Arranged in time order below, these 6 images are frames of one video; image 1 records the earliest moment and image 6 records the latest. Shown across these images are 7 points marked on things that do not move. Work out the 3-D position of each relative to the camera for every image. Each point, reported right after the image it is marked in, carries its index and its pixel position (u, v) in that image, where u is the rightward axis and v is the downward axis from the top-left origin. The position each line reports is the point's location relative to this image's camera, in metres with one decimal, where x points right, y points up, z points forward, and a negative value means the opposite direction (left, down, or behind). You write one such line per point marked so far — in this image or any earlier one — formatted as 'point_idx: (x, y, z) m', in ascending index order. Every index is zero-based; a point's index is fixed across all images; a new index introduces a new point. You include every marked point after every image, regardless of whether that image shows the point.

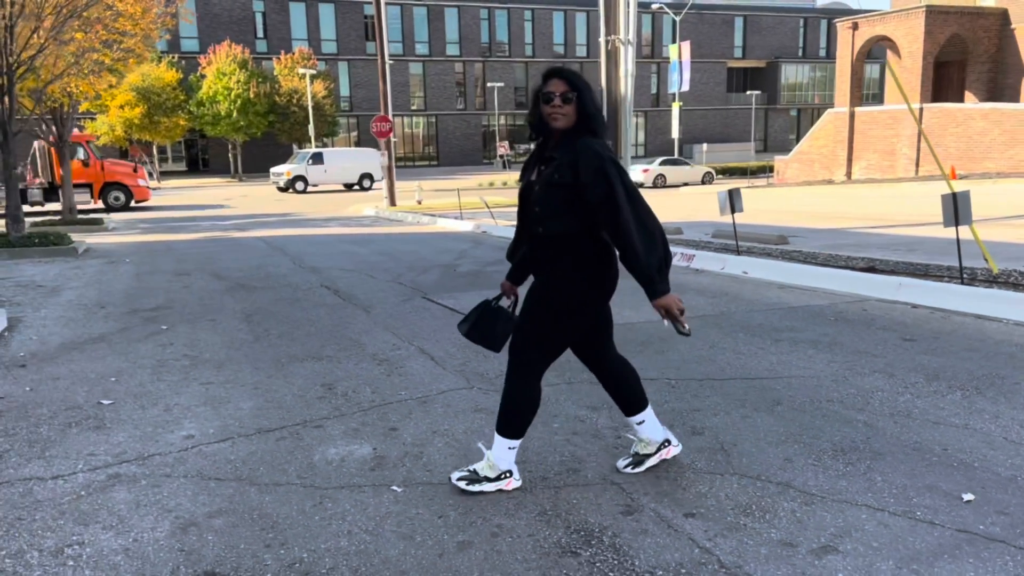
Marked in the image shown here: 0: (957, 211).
0: (+4.2, +0.7, +7.9) m
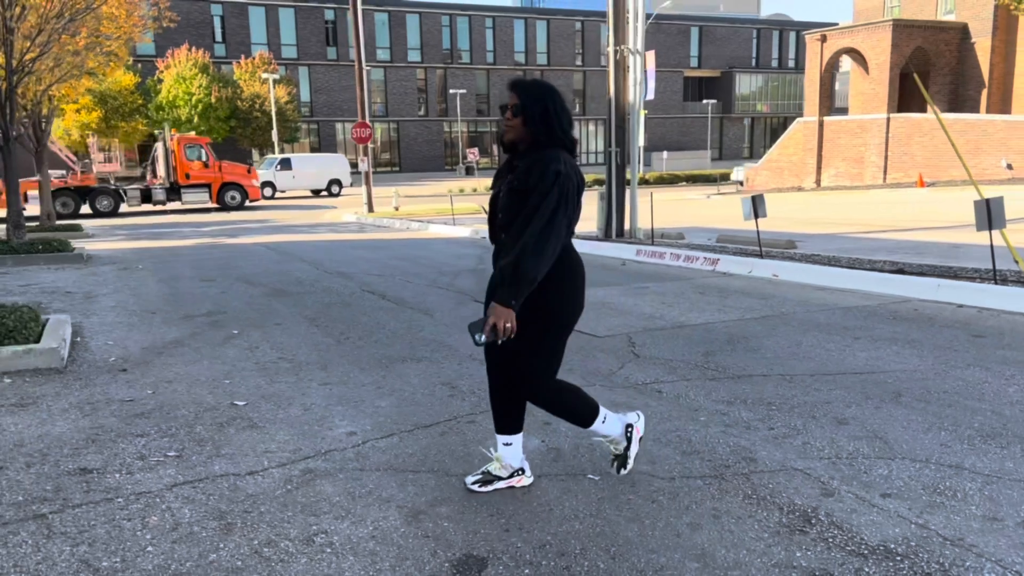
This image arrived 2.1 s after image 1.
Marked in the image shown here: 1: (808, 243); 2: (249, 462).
0: (+4.8, +0.7, +8.4) m
1: (+4.8, +0.7, +13.7) m
2: (-1.2, -0.8, +3.9) m
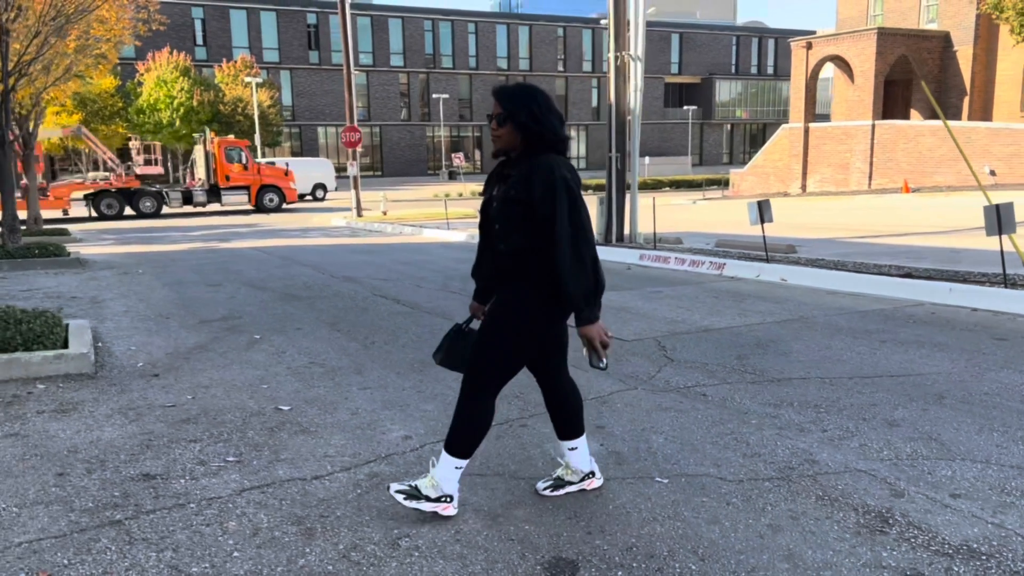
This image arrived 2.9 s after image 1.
0: (+5.0, +0.7, +8.5) m
1: (+4.9, +0.7, +13.8) m
2: (-0.9, -0.8, +3.9) m
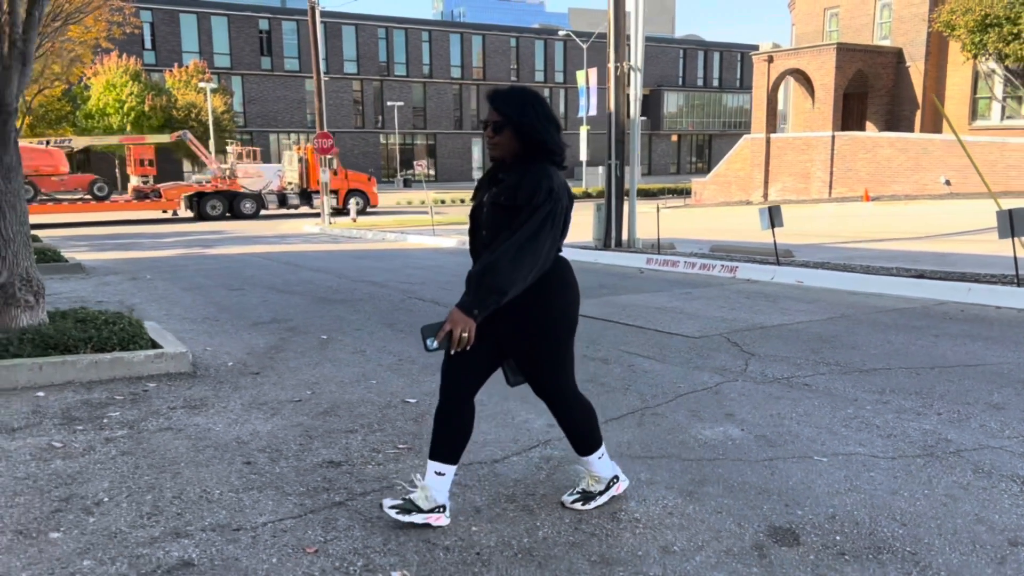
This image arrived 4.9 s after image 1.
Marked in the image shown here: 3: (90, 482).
0: (+5.4, +0.7, +9.1) m
1: (+5.0, +0.6, +14.4) m
2: (-0.1, -0.8, +4.1) m
3: (-1.8, -0.8, +3.6) m
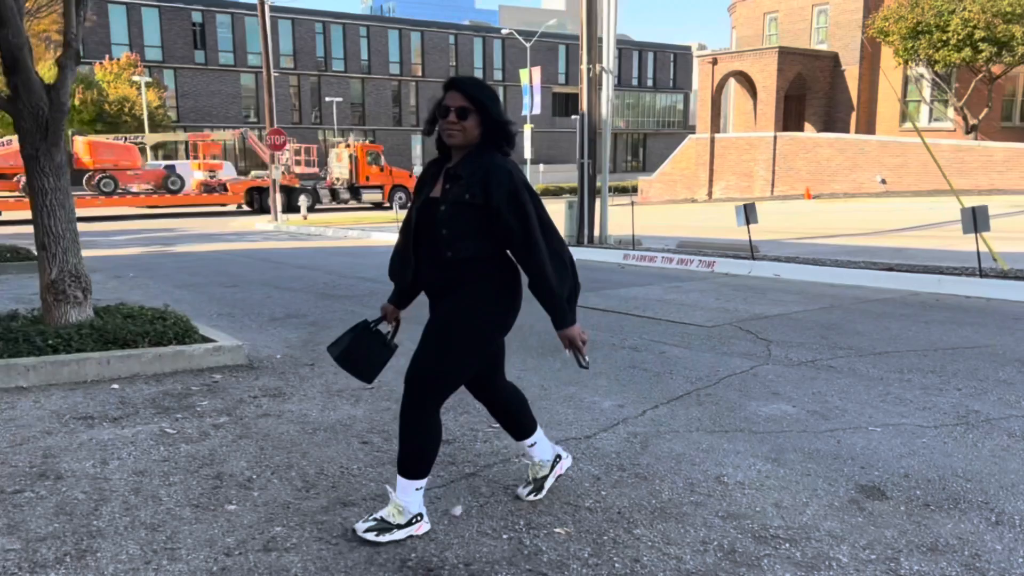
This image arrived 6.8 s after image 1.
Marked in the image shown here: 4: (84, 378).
0: (+5.4, +0.8, +9.9) m
1: (+4.6, +0.7, +15.1) m
2: (+0.3, -0.8, +4.4) m
3: (-1.3, -0.8, +3.8) m
4: (-2.7, -0.6, +5.4) m
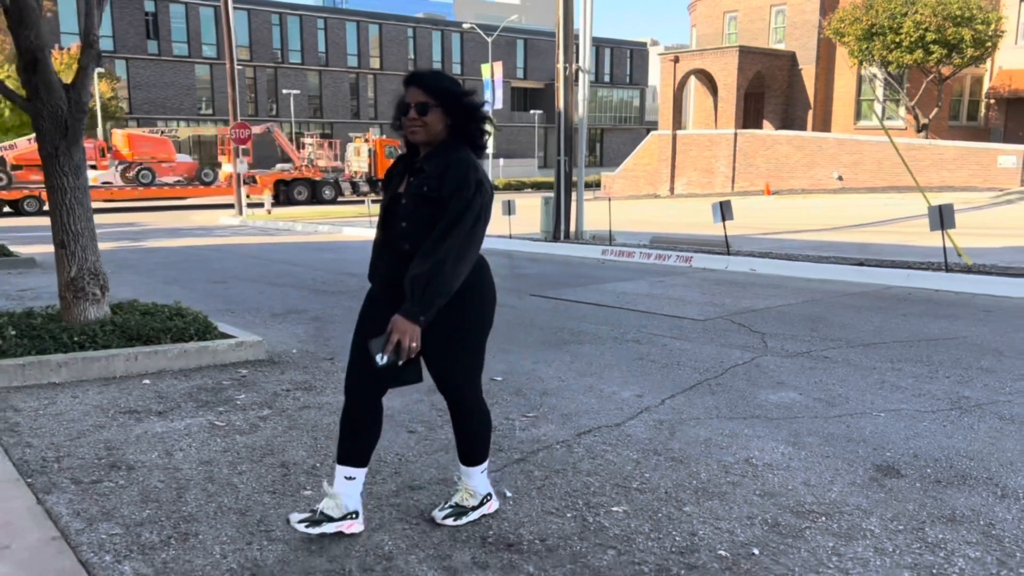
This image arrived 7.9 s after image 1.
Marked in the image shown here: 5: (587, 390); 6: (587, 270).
0: (+5.3, +0.9, +10.4) m
1: (+4.2, +0.8, +15.6) m
2: (+0.5, -0.7, +4.7) m
3: (-1.1, -0.8, +4.0) m
4: (-2.6, -0.6, +5.5) m
5: (+0.5, -0.7, +5.4) m
6: (+1.1, +0.3, +12.2) m
